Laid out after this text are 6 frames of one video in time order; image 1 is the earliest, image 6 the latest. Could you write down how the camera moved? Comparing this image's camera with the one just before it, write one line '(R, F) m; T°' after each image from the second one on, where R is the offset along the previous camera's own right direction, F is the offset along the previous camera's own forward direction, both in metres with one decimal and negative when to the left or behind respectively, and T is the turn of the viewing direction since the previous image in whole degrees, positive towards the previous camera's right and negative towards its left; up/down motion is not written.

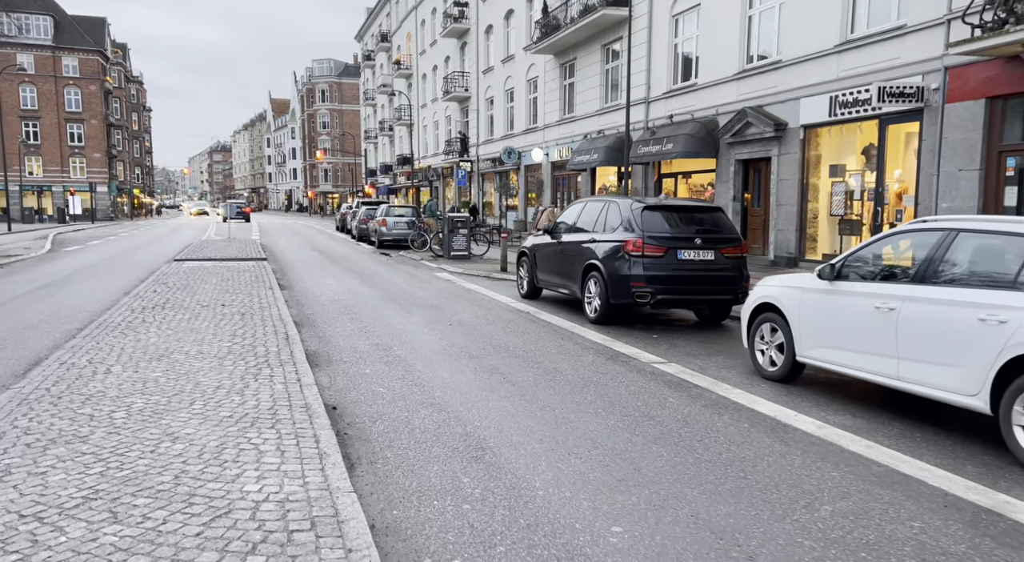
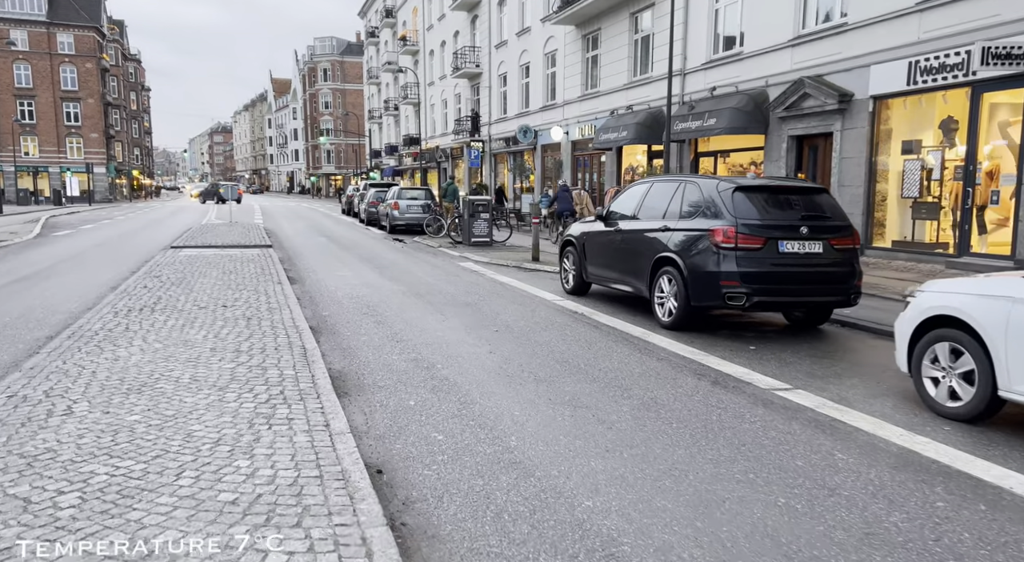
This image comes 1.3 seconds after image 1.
(-0.6, +1.5) m; 0°
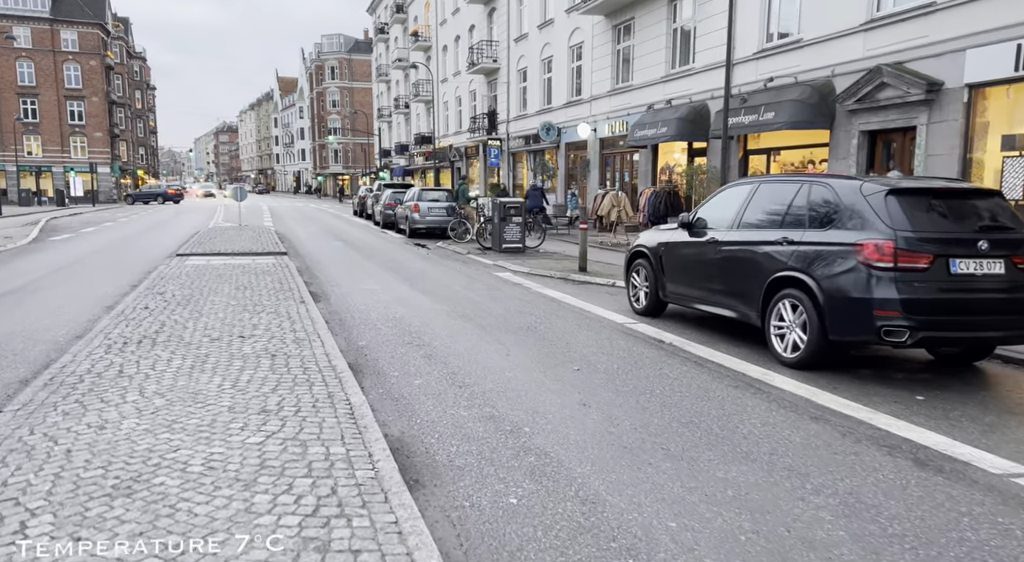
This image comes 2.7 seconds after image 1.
(-0.7, +1.5) m; 0°
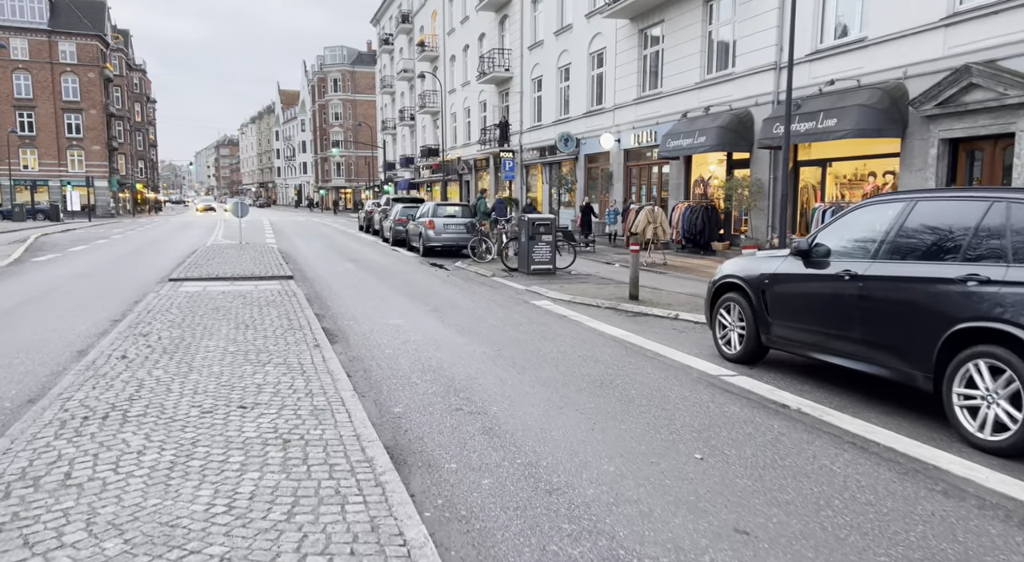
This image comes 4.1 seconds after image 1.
(-0.6, +1.6) m; 0°
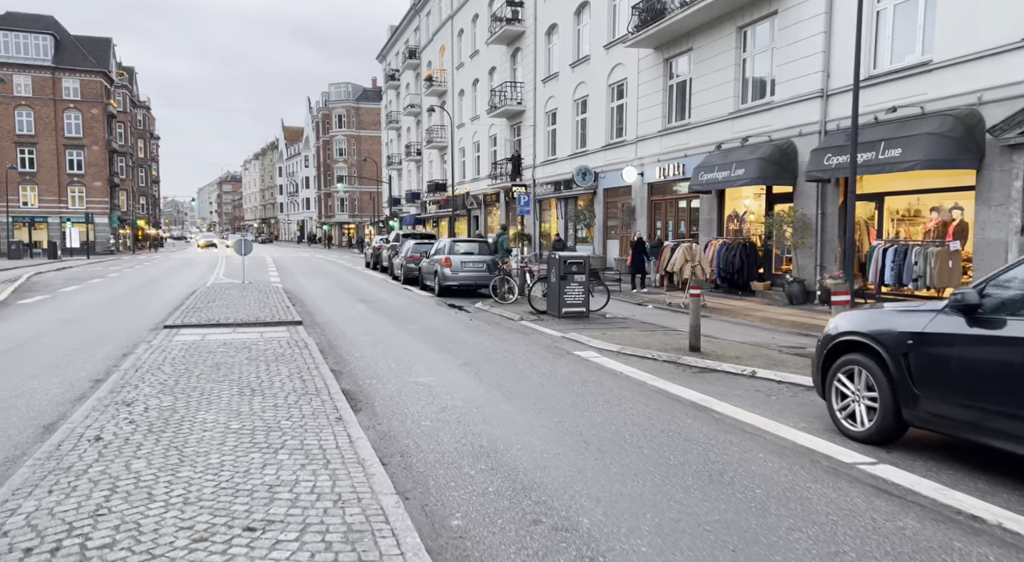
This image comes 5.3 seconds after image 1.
(-0.5, +1.4) m; 0°
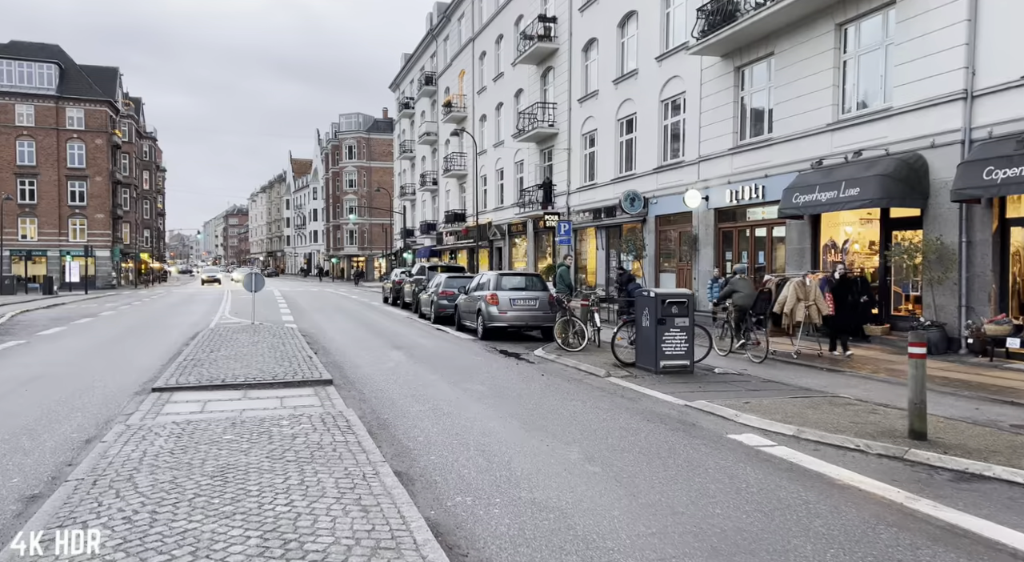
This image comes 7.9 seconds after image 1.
(-1.2, +3.0) m; 0°
